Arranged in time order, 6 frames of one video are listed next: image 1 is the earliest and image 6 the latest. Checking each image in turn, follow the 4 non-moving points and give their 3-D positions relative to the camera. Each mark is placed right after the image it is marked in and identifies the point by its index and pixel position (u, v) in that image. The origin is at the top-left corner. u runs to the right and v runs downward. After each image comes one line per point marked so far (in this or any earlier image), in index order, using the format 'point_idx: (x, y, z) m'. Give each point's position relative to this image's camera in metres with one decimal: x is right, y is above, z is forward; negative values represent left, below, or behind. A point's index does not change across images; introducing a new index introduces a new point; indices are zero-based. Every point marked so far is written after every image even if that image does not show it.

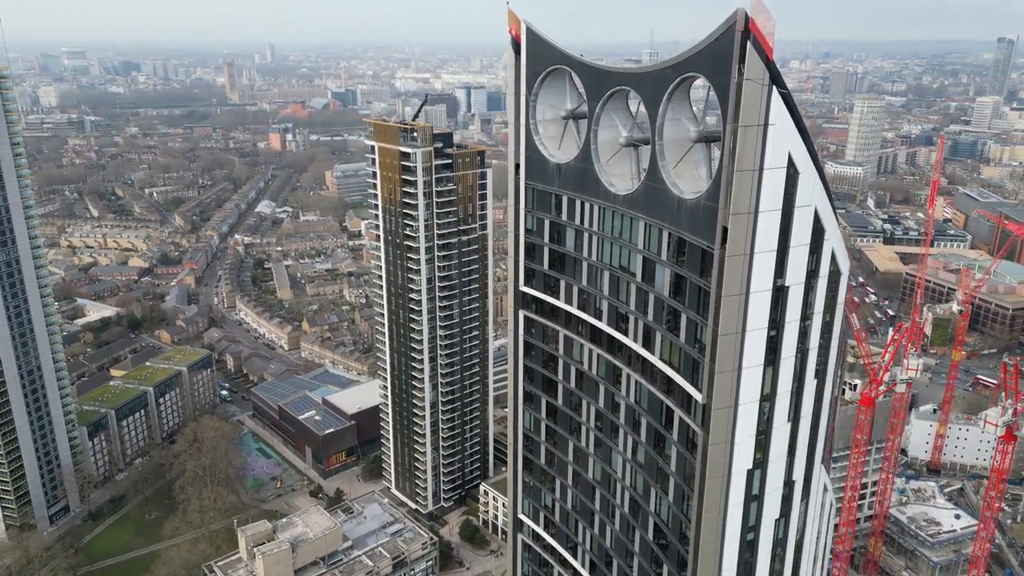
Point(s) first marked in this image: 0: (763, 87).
0: (+6.2, +5.0, +17.4) m
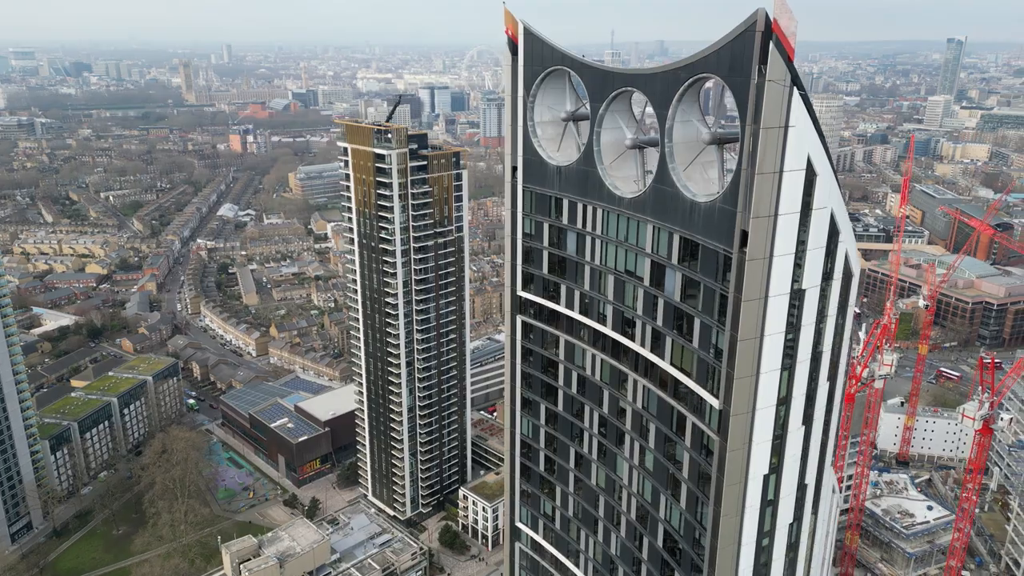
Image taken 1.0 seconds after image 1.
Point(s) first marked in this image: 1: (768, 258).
0: (+6.6, +4.8, +17.1) m
1: (+6.6, +0.8, +18.4) m
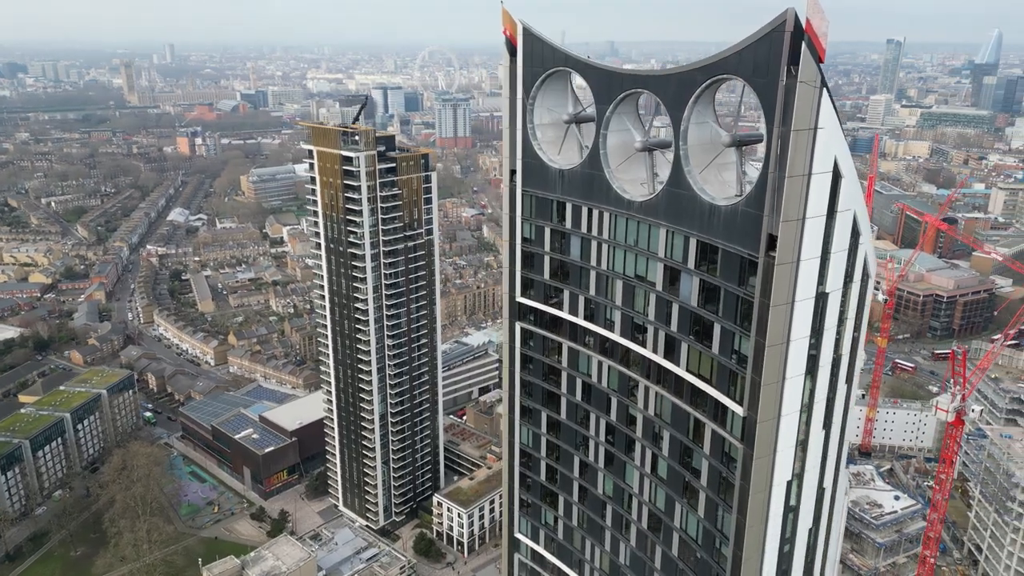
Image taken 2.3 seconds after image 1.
0: (+7.2, +4.7, +16.9) m
1: (+7.2, +0.7, +18.1) m
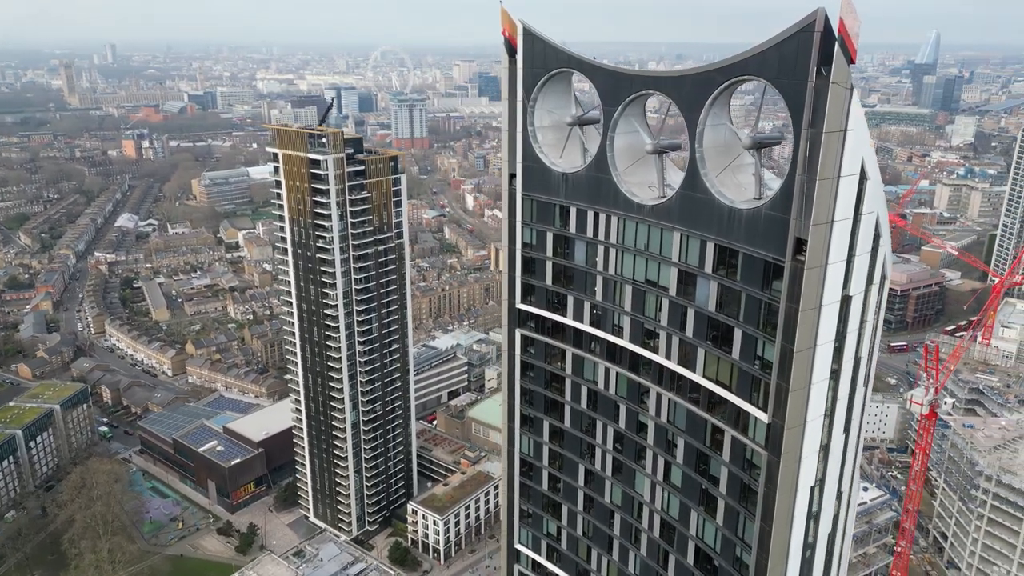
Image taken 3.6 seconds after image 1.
0: (+7.8, +4.6, +16.6) m
1: (+7.8, +0.6, +17.9) m
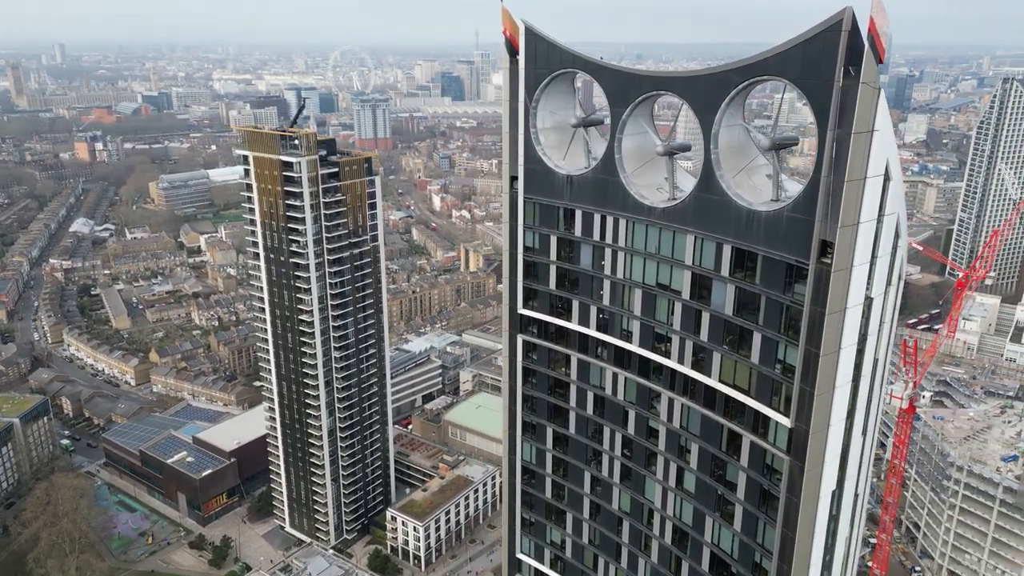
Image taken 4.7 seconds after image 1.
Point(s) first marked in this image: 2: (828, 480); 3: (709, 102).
0: (+8.3, +4.6, +16.4) m
1: (+8.3, +0.5, +17.7) m
2: (+8.6, -5.3, +19.6) m
3: (+5.5, +5.2, +19.7) m
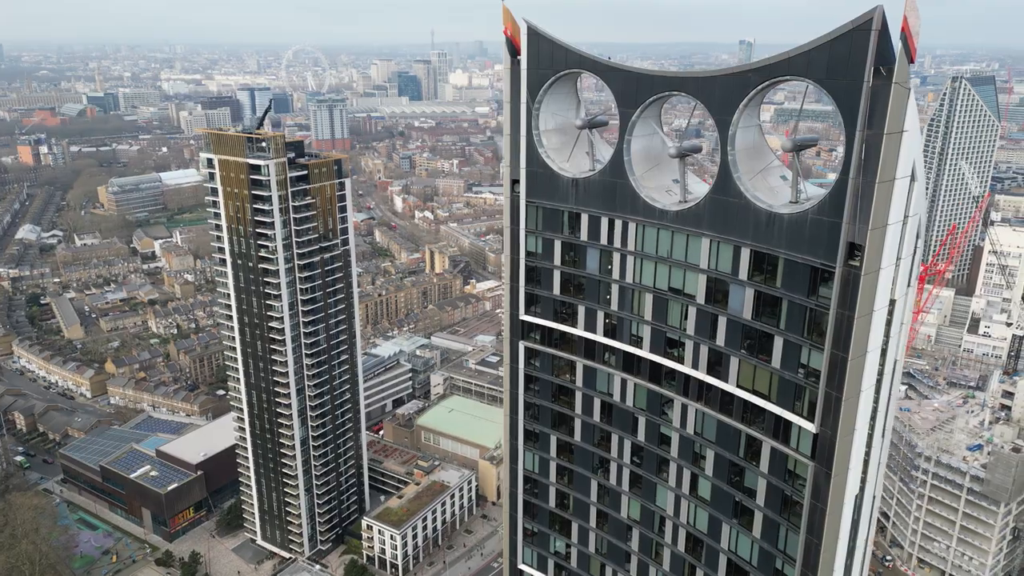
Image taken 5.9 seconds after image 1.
0: (+8.8, +4.5, +16.2) m
1: (+8.9, +0.4, +17.5) m
2: (+9.2, -5.3, +19.4) m
3: (+5.8, +5.0, +19.4) m
